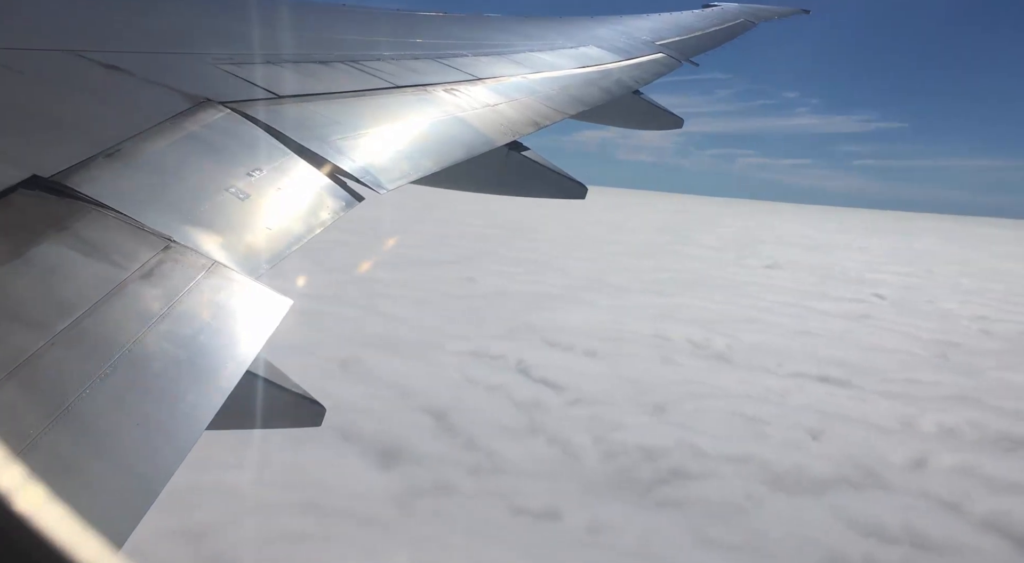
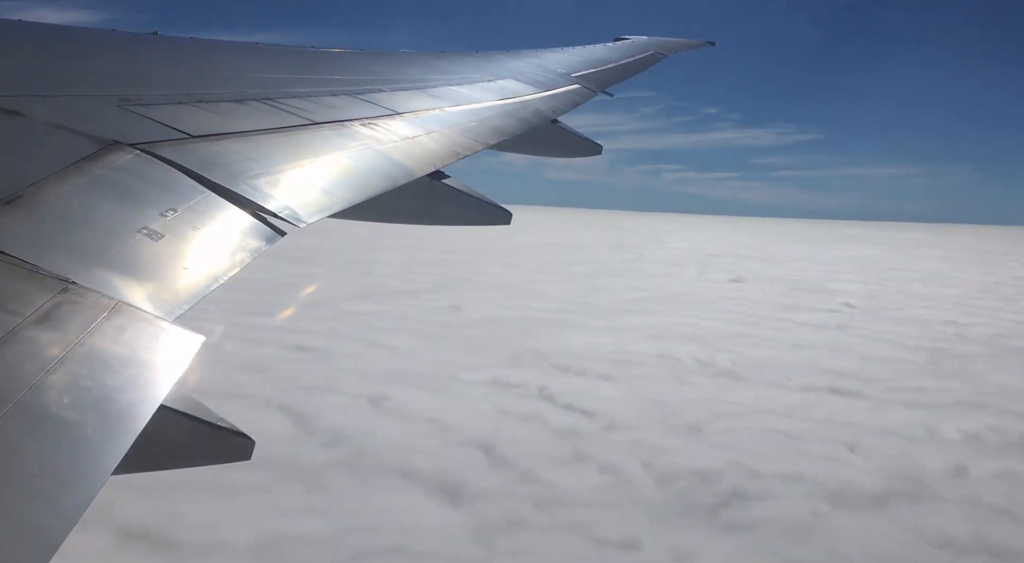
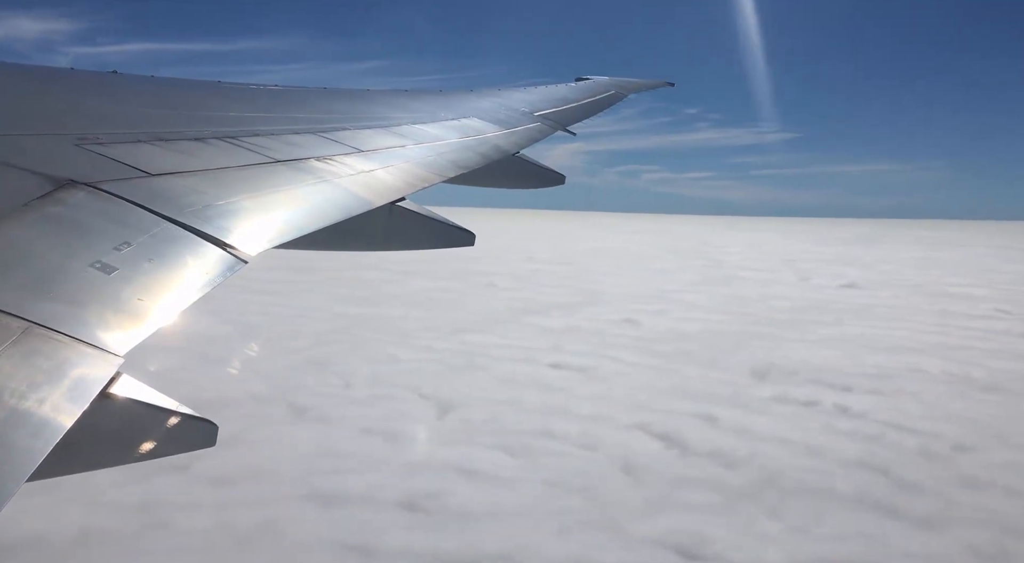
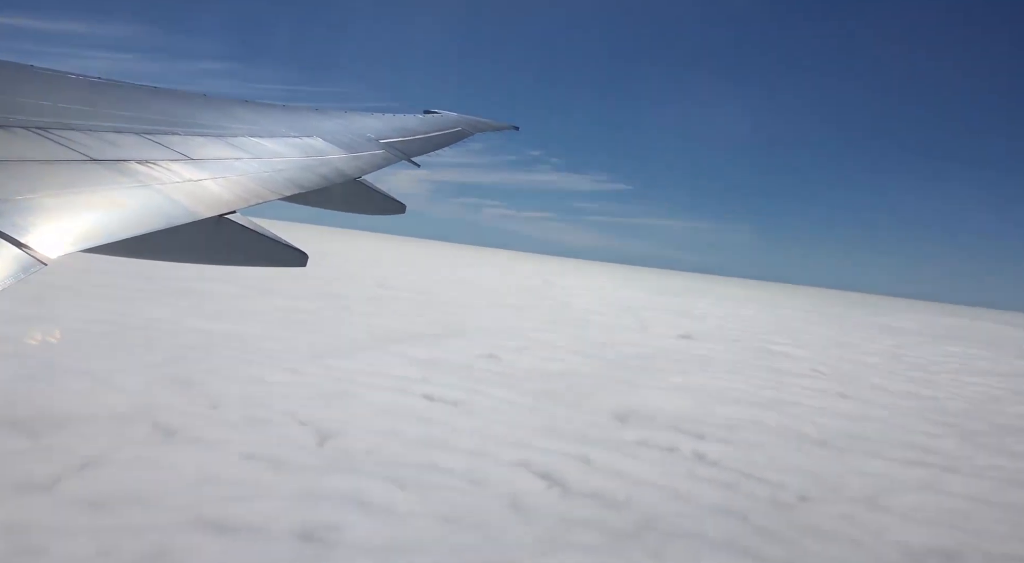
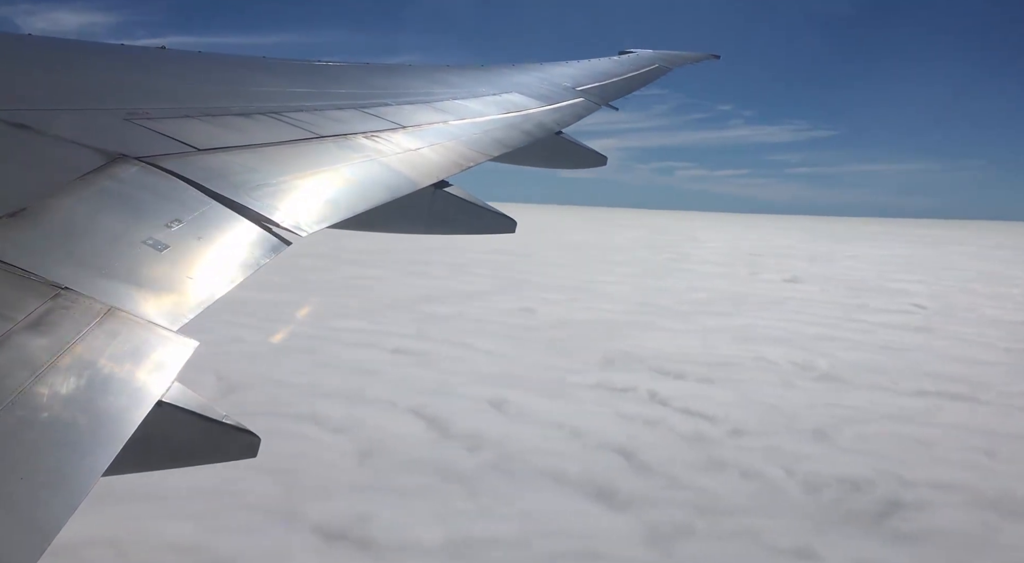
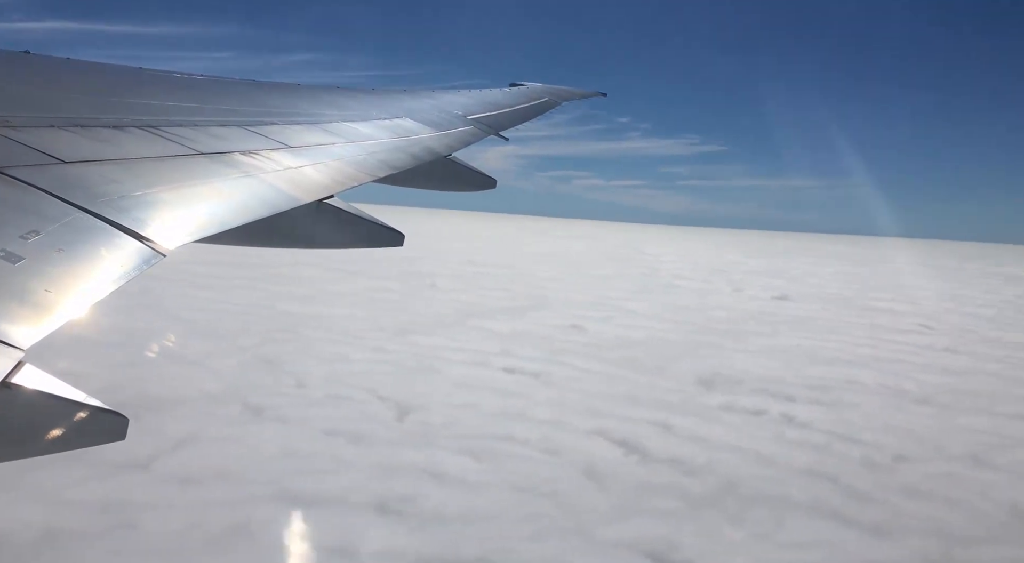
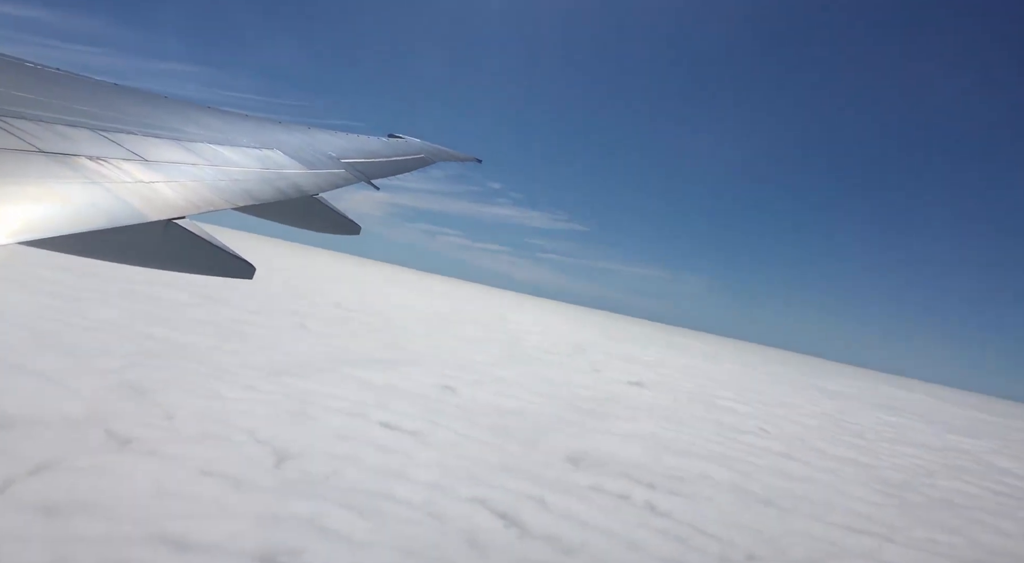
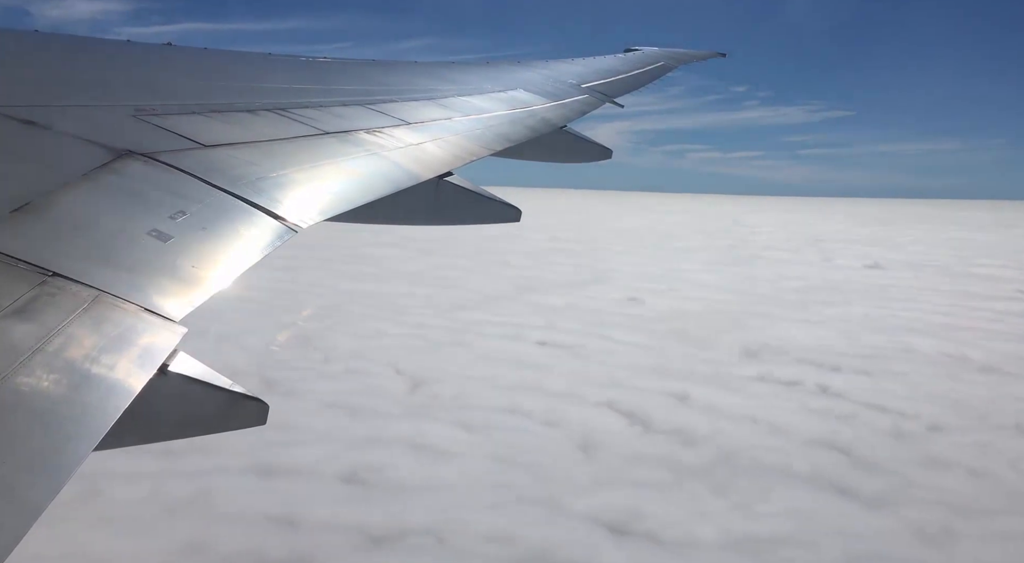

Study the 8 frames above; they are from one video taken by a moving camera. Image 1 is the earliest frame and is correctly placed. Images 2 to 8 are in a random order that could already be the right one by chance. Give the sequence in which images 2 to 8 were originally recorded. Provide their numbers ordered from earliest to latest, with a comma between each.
2, 5, 8, 3, 6, 4, 7
